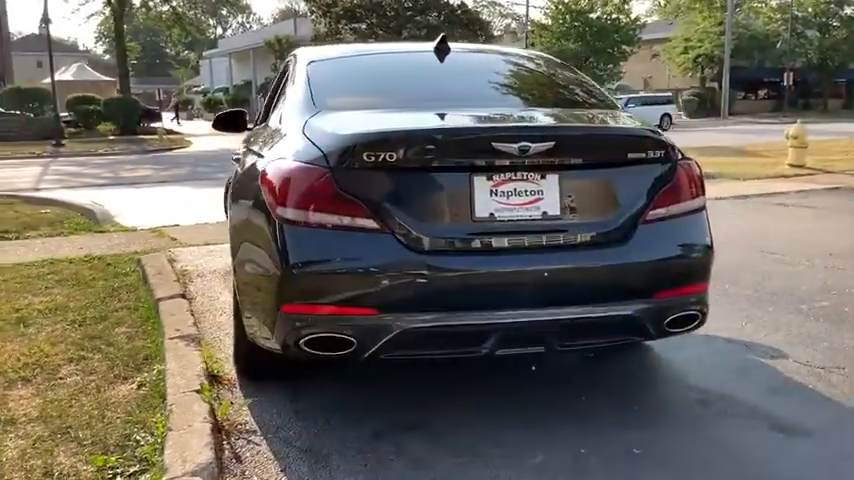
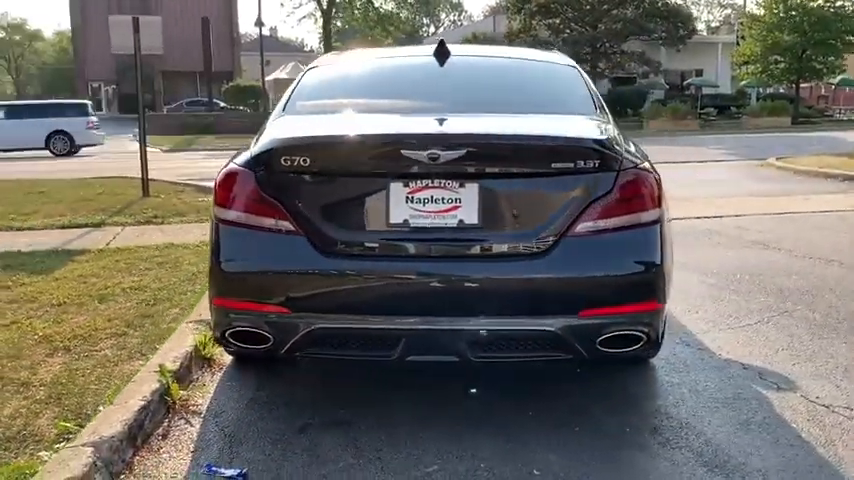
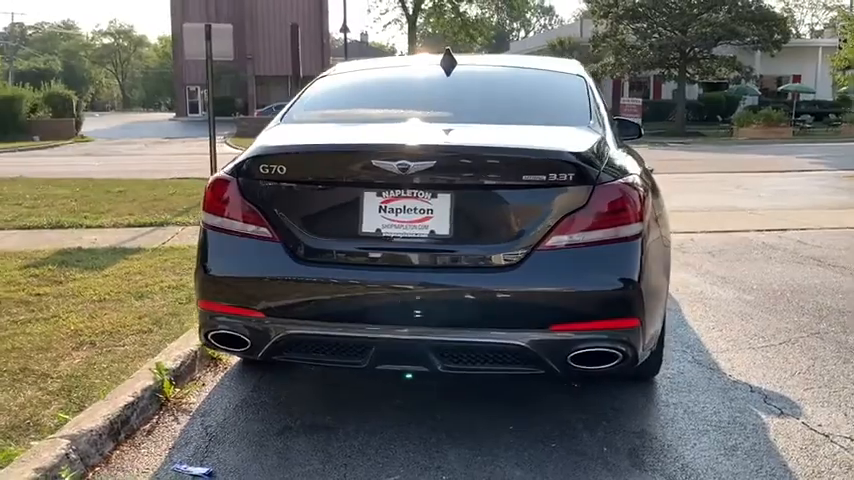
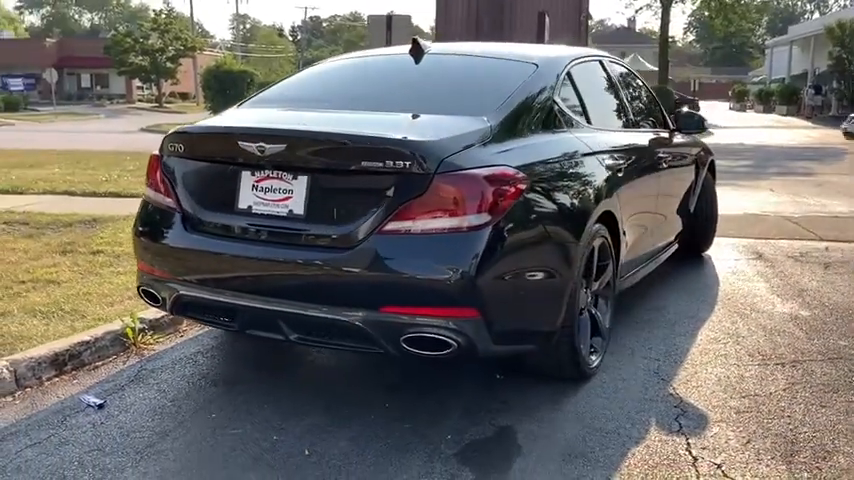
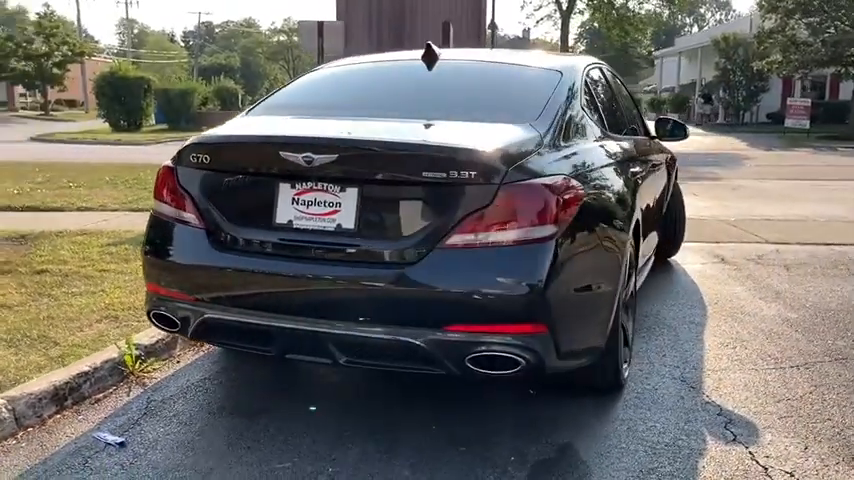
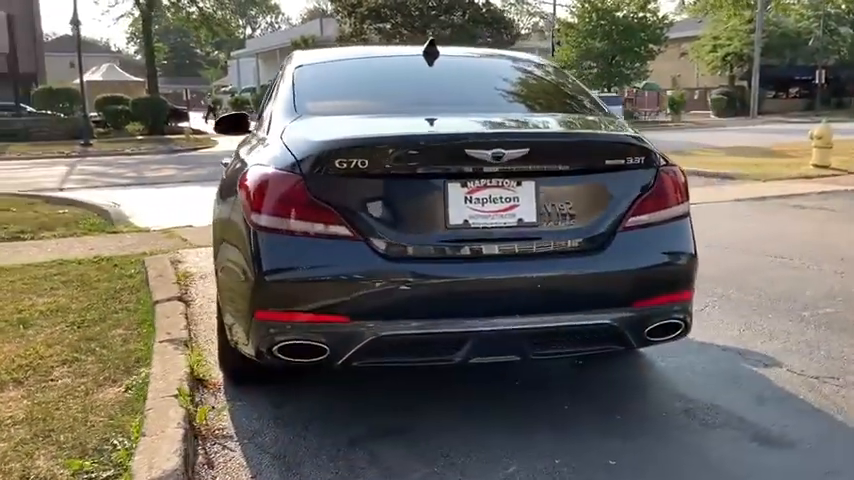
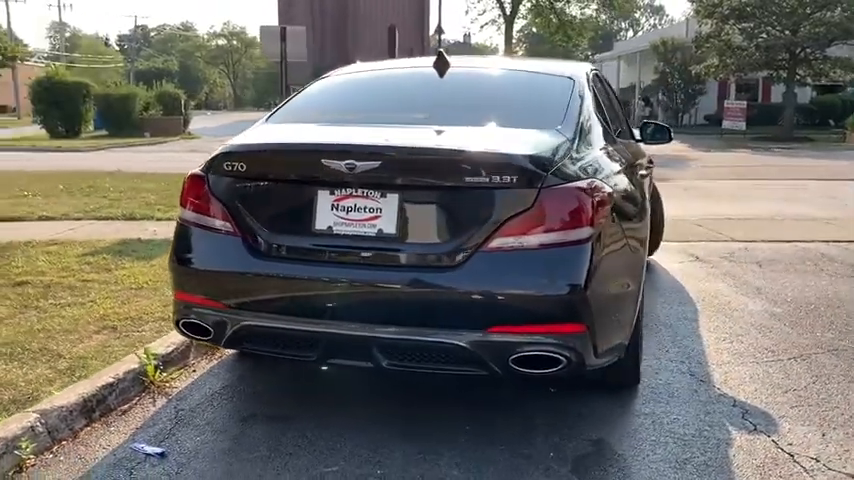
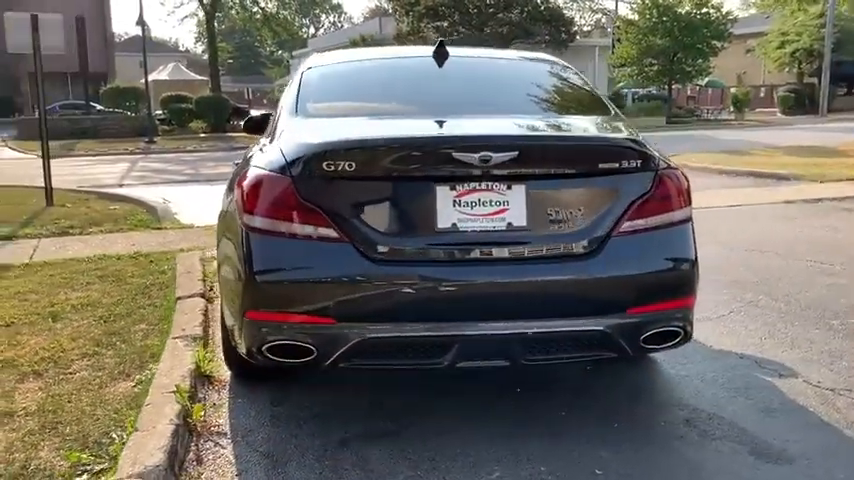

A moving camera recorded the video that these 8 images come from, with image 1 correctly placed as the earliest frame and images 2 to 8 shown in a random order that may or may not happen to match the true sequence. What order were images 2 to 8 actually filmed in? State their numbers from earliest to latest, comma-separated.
6, 8, 2, 3, 7, 5, 4
